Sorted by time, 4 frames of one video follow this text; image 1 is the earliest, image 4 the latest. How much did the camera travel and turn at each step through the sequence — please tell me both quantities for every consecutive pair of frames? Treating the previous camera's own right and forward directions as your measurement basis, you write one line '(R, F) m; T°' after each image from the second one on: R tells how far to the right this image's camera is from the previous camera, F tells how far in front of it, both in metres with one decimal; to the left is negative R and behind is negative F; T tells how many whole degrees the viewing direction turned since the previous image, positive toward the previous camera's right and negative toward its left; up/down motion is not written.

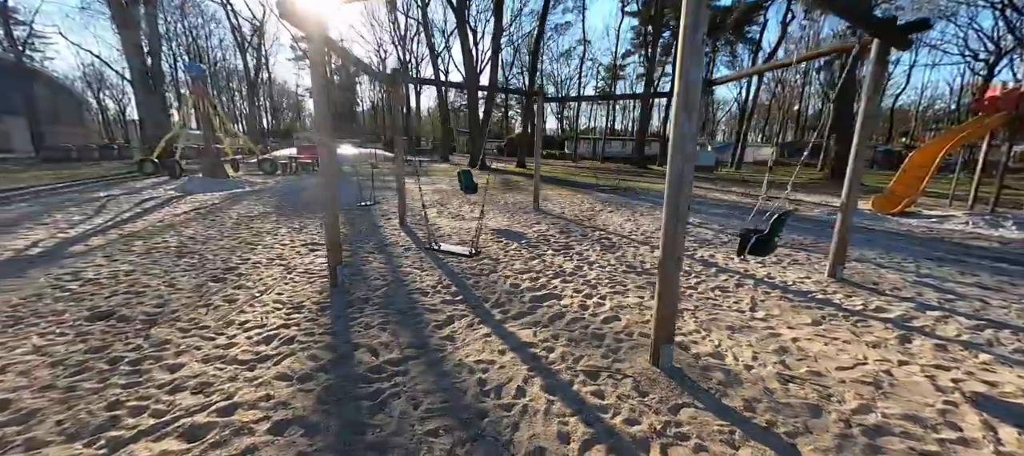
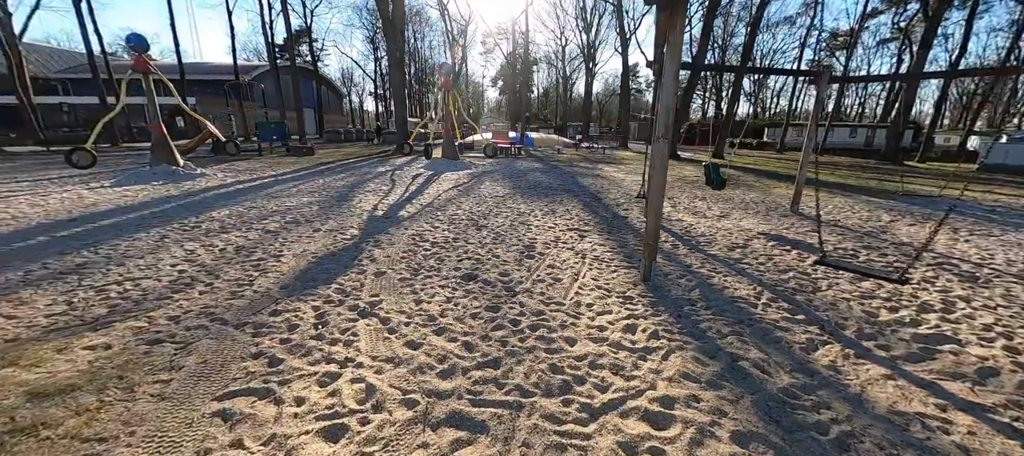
(-1.2, -0.2) m; -24°
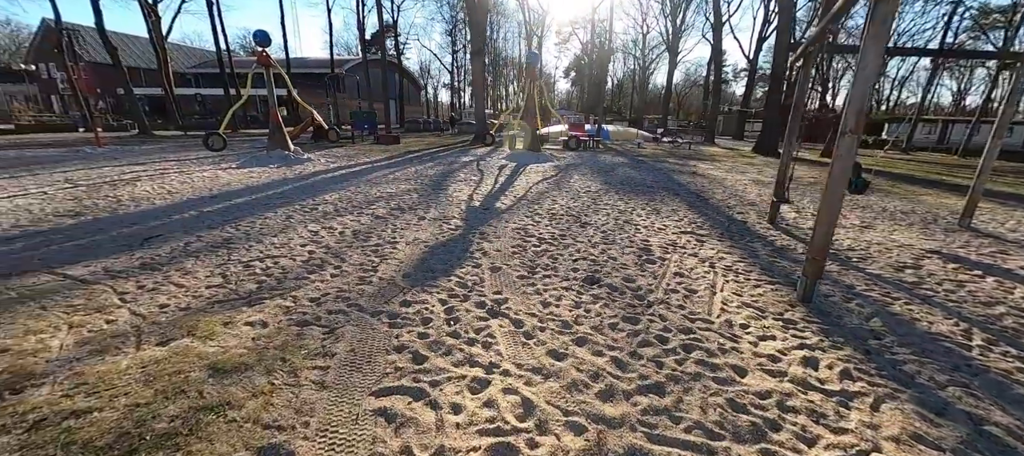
(-0.5, +0.2) m; -10°
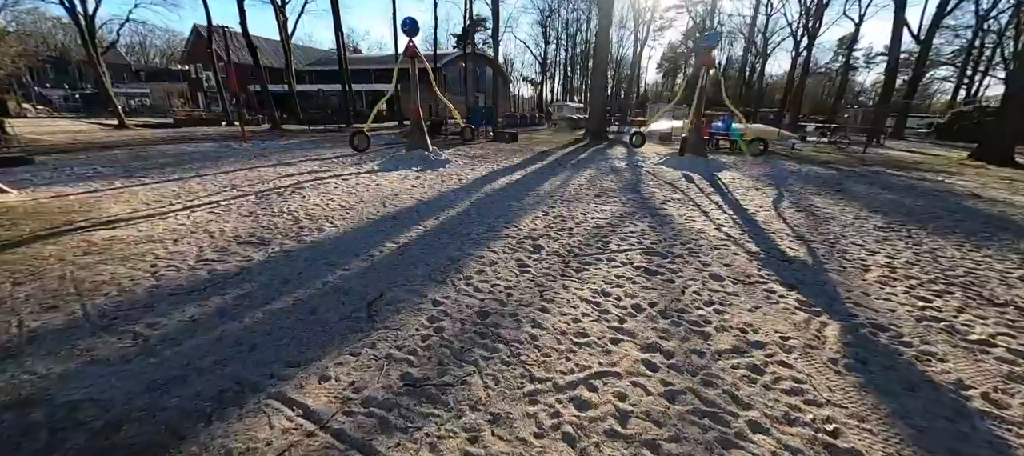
(-2.3, +1.5) m; -10°
